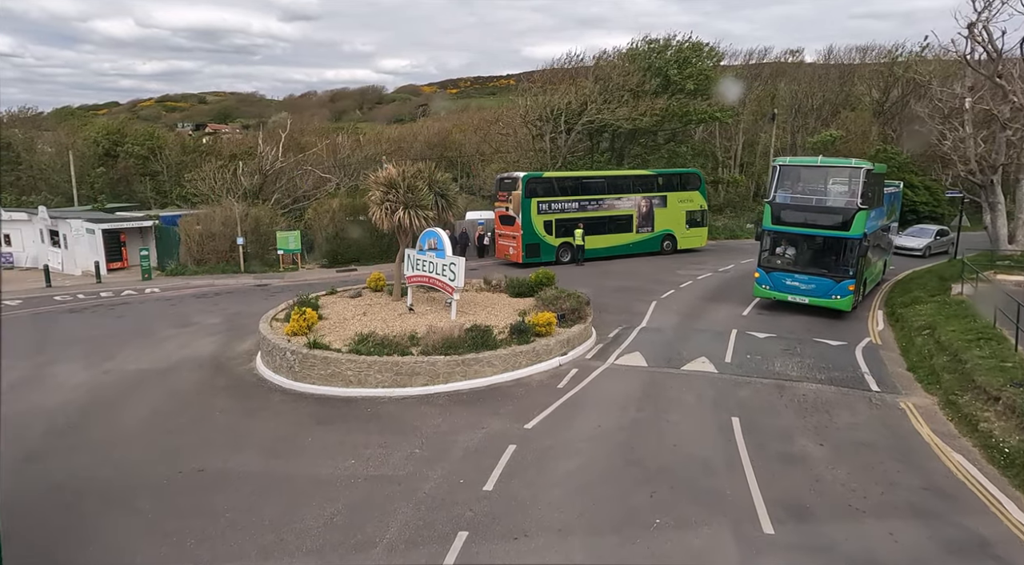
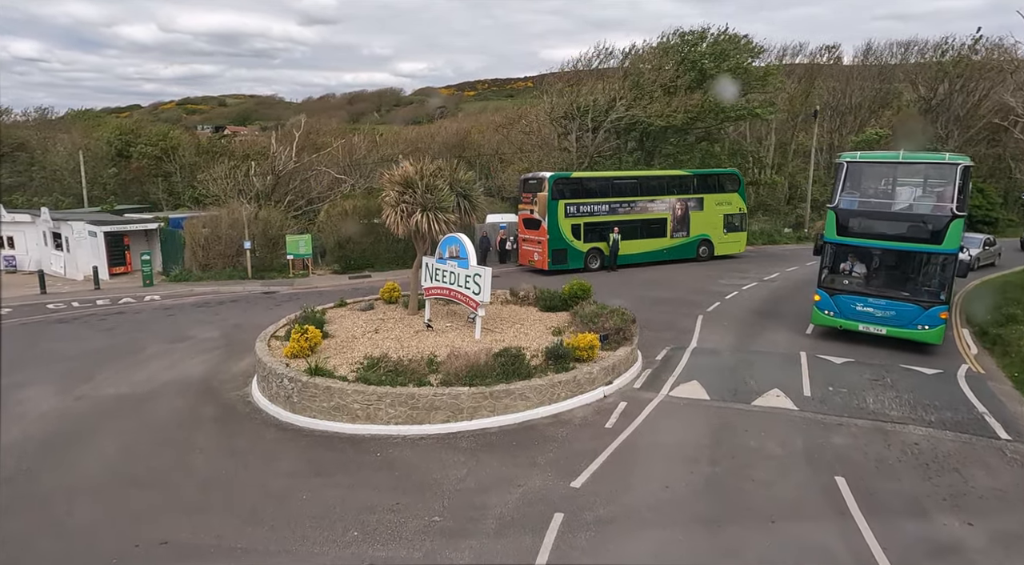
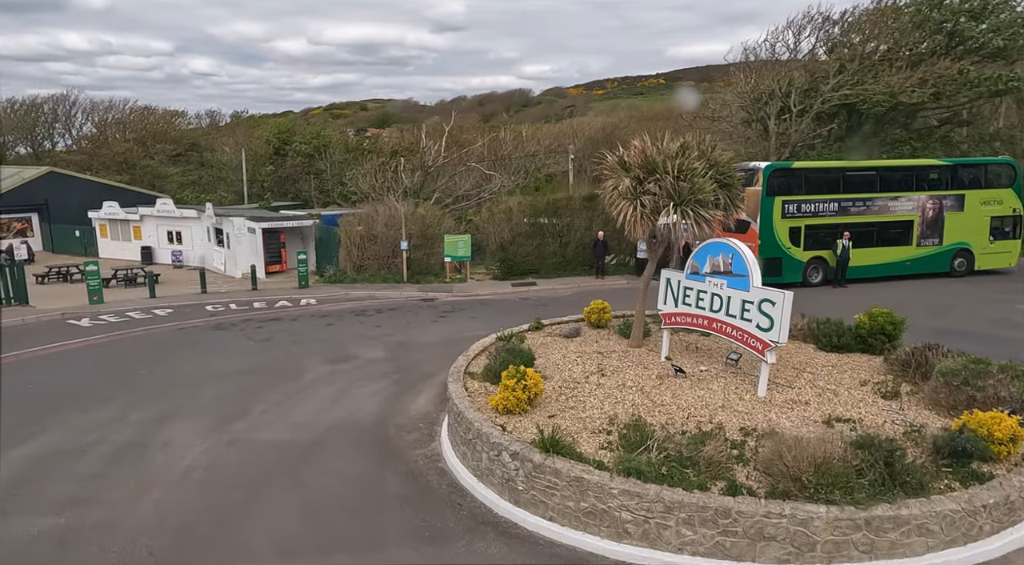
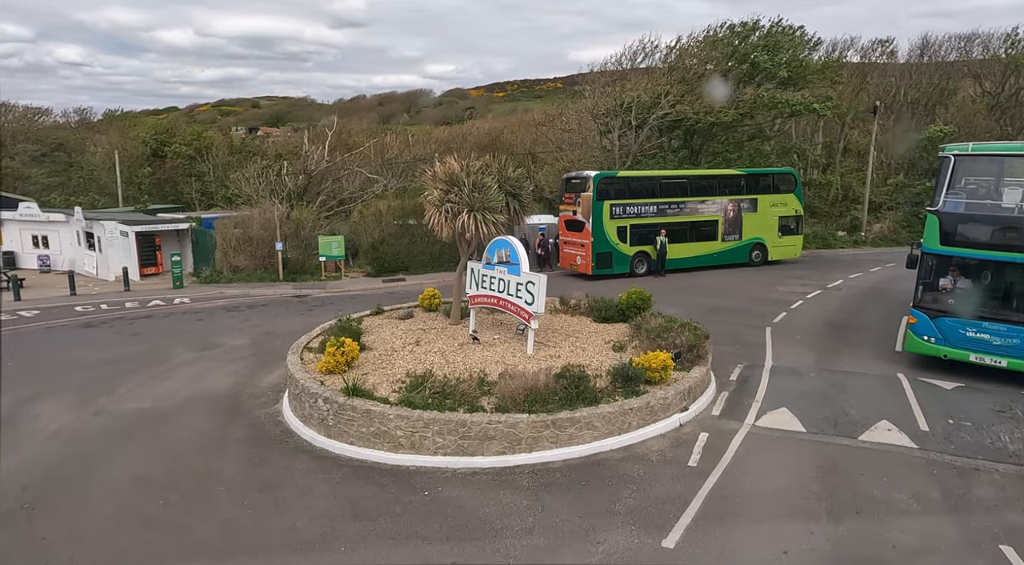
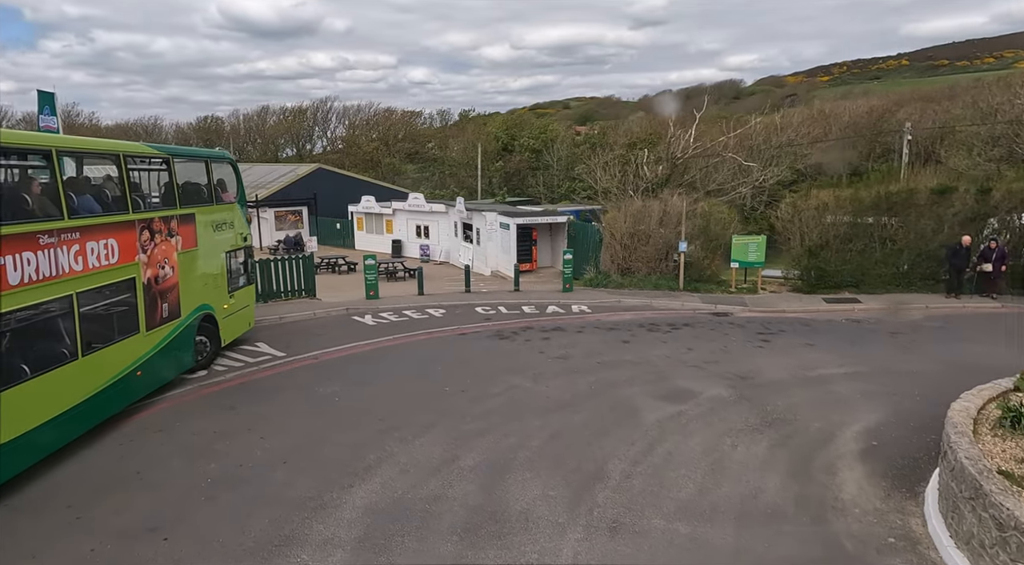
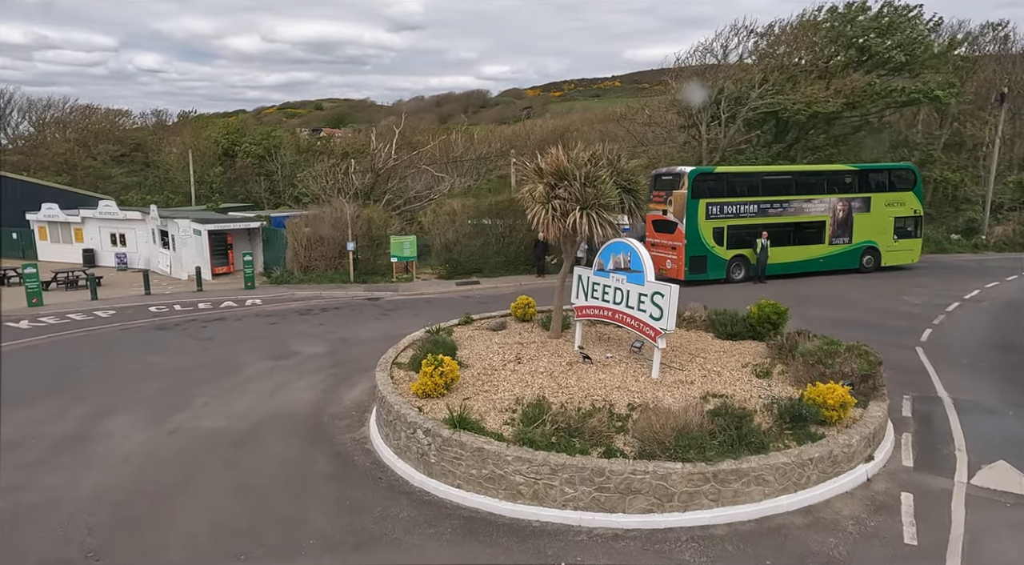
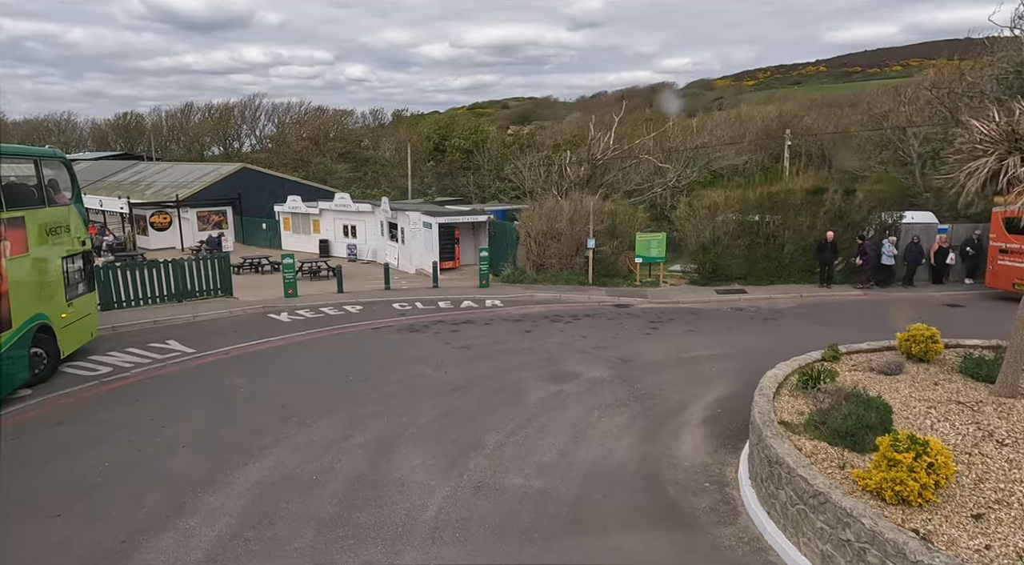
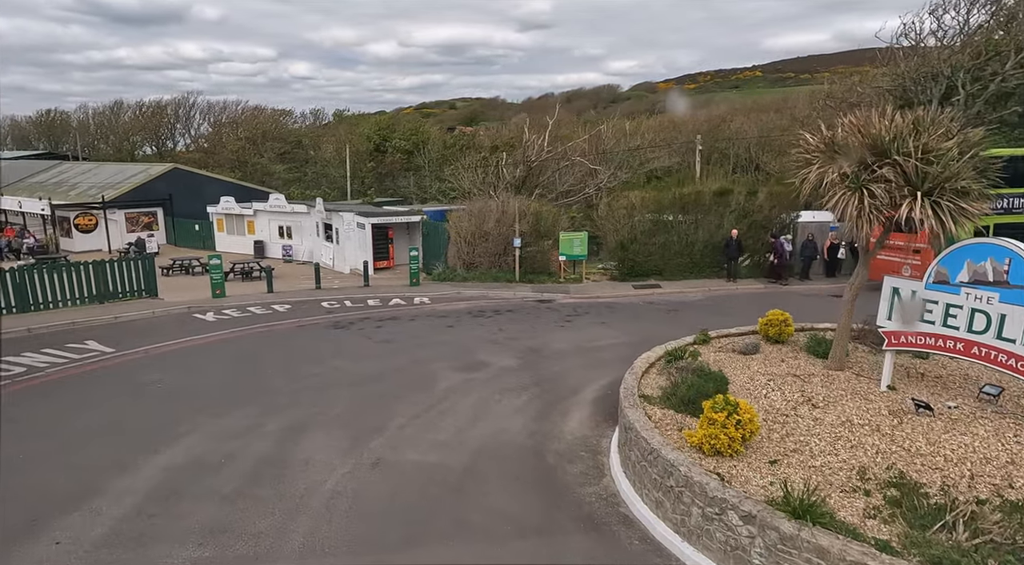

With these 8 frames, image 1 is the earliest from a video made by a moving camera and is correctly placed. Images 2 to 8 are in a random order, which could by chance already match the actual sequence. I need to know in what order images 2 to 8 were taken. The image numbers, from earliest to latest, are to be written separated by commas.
2, 4, 6, 3, 8, 7, 5
